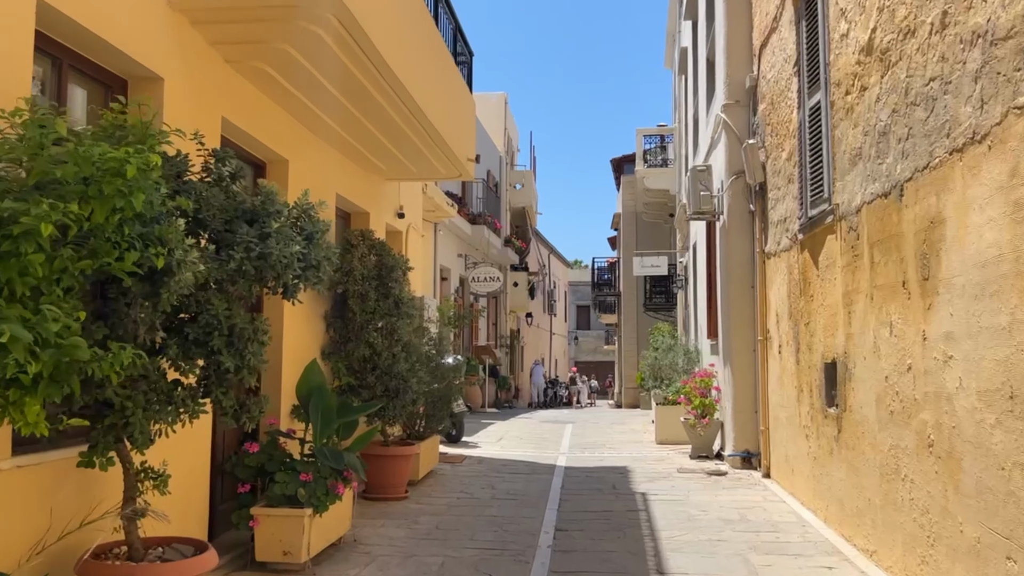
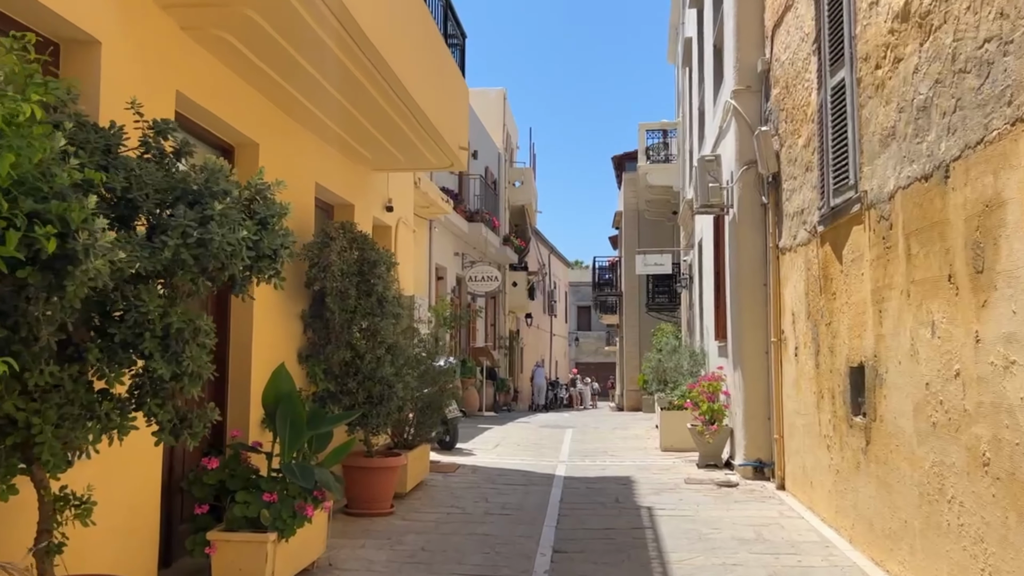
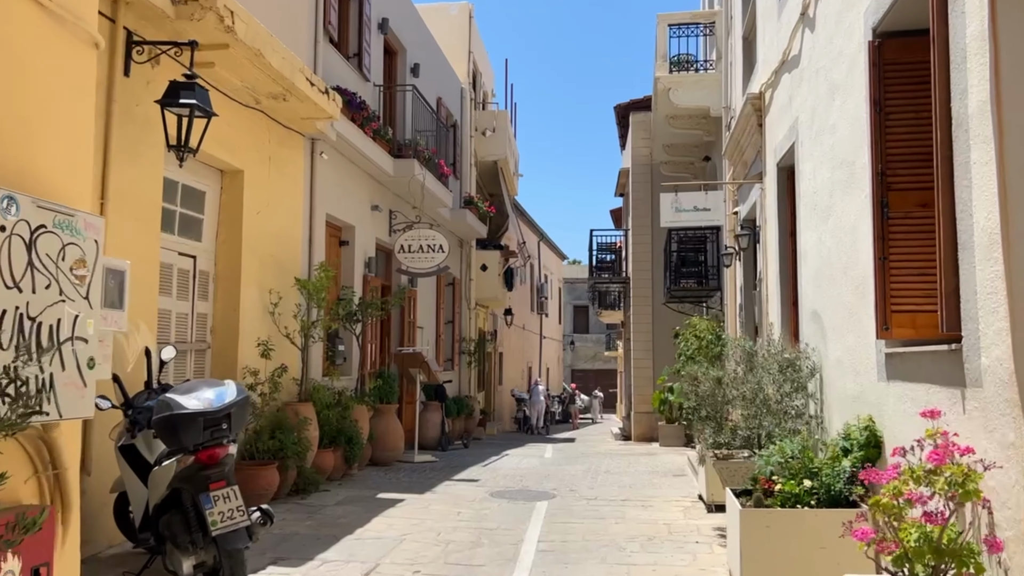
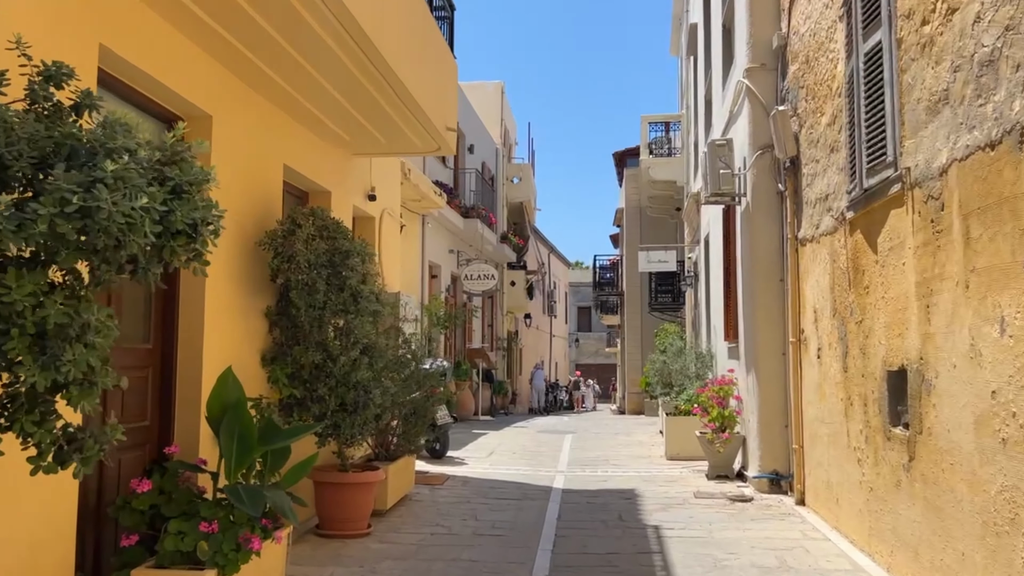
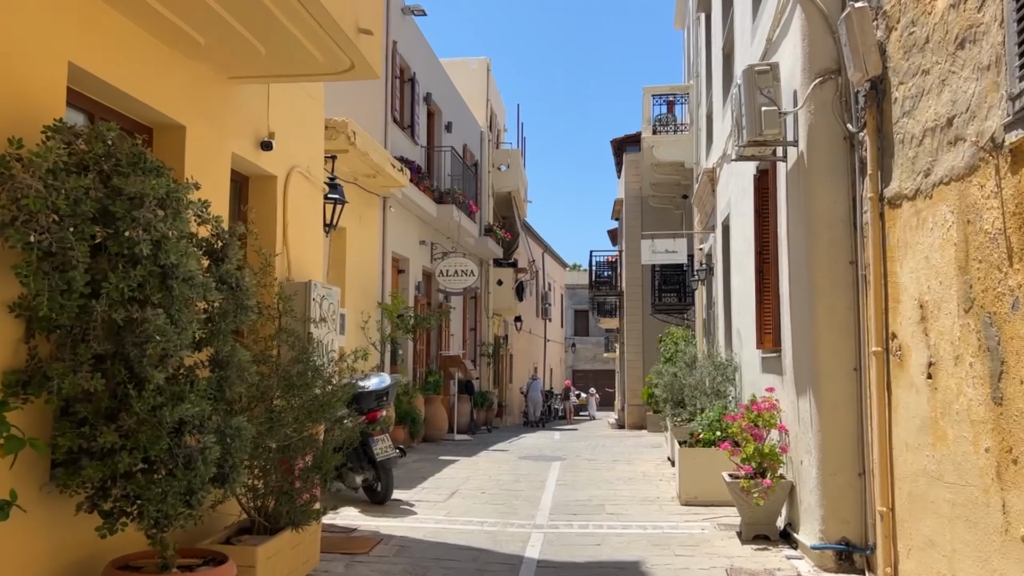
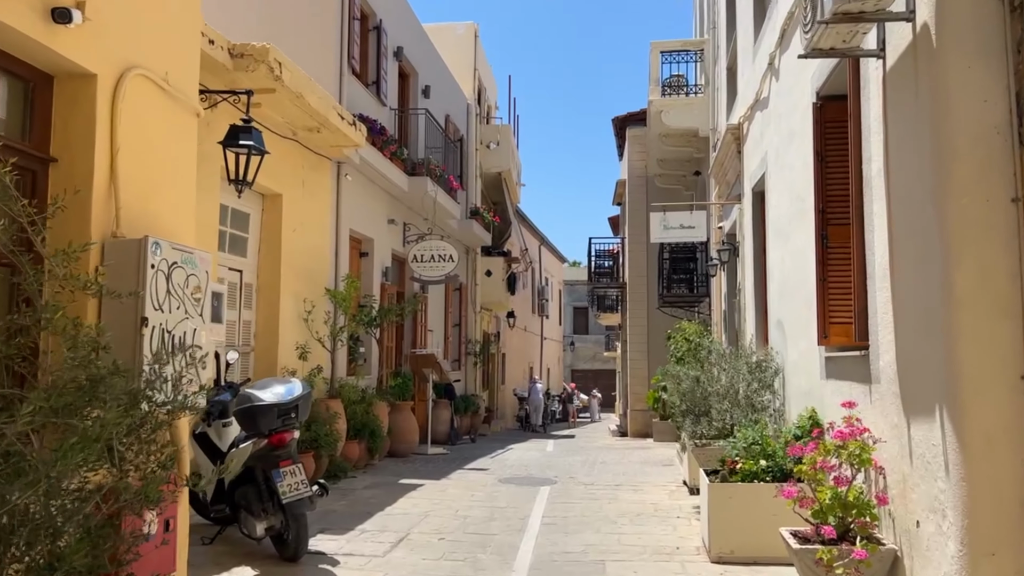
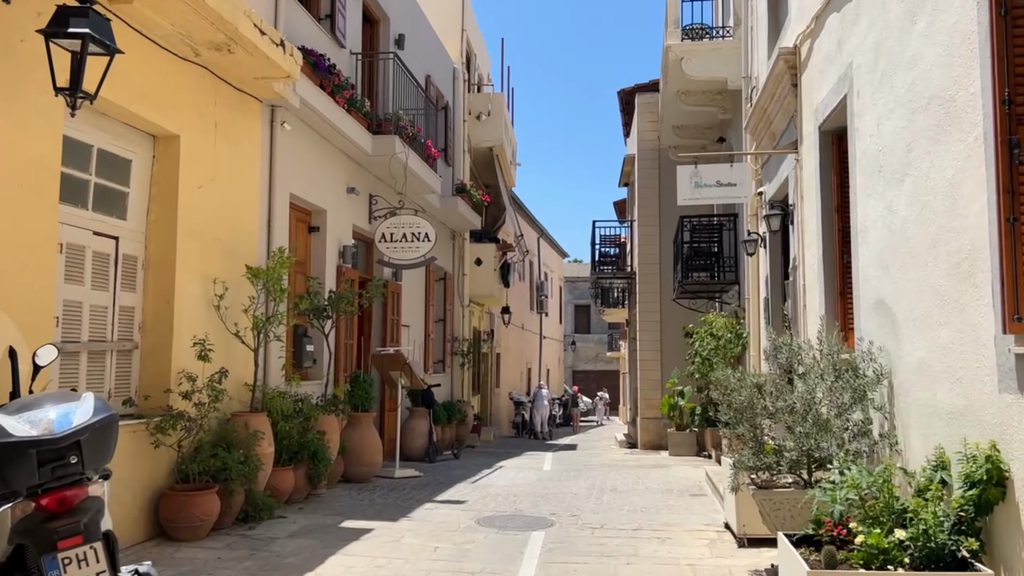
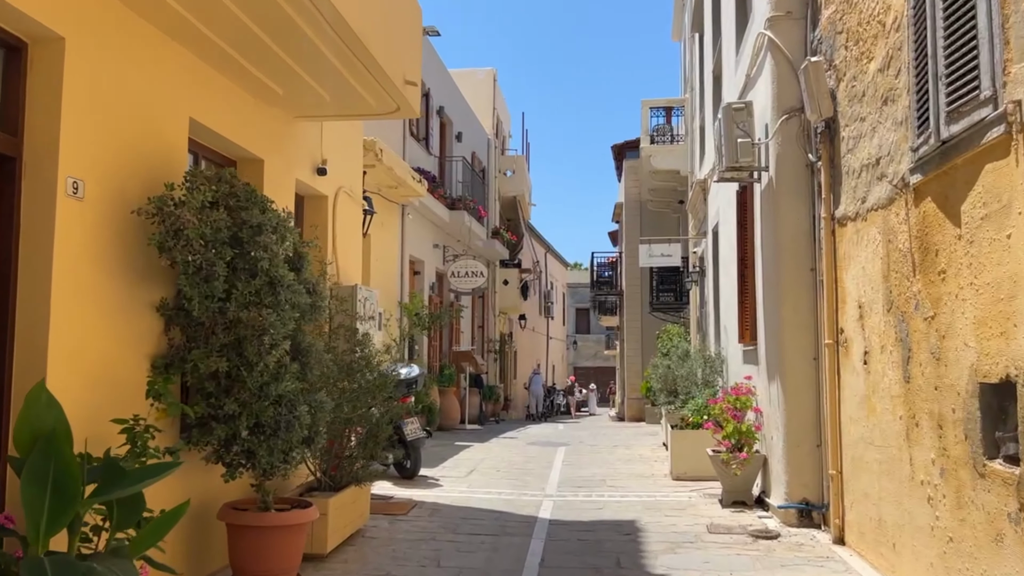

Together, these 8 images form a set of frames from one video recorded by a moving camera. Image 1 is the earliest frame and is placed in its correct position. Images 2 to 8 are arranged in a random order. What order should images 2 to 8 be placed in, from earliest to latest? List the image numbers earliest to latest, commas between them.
2, 4, 8, 5, 6, 3, 7
